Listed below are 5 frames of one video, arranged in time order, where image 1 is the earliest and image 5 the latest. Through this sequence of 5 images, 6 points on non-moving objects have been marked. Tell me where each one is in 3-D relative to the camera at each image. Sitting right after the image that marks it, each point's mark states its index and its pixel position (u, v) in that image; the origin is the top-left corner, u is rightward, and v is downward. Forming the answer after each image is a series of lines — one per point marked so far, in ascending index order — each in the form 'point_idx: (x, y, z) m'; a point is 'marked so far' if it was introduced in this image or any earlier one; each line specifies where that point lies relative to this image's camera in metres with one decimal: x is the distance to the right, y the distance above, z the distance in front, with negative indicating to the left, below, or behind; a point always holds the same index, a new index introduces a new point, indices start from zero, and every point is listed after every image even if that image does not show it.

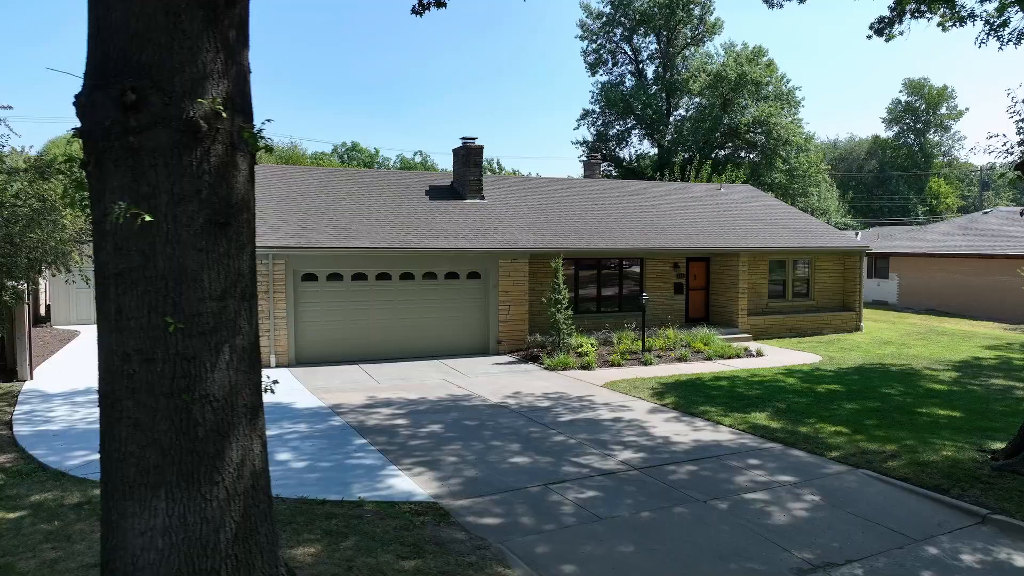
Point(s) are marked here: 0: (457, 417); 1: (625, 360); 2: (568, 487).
0: (-0.7, -1.7, +8.8) m
1: (+2.2, -1.4, +13.3) m
2: (+0.5, -1.8, +6.2) m
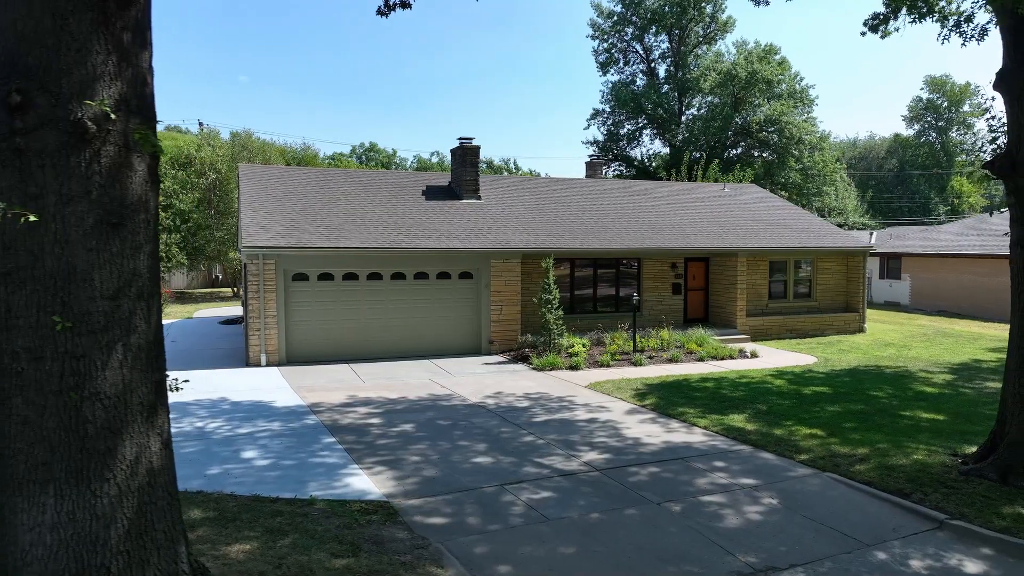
0: (-1.1, -1.7, +8.8) m
1: (+2.0, -1.4, +13.3) m
2: (+0.1, -1.8, +6.2) m
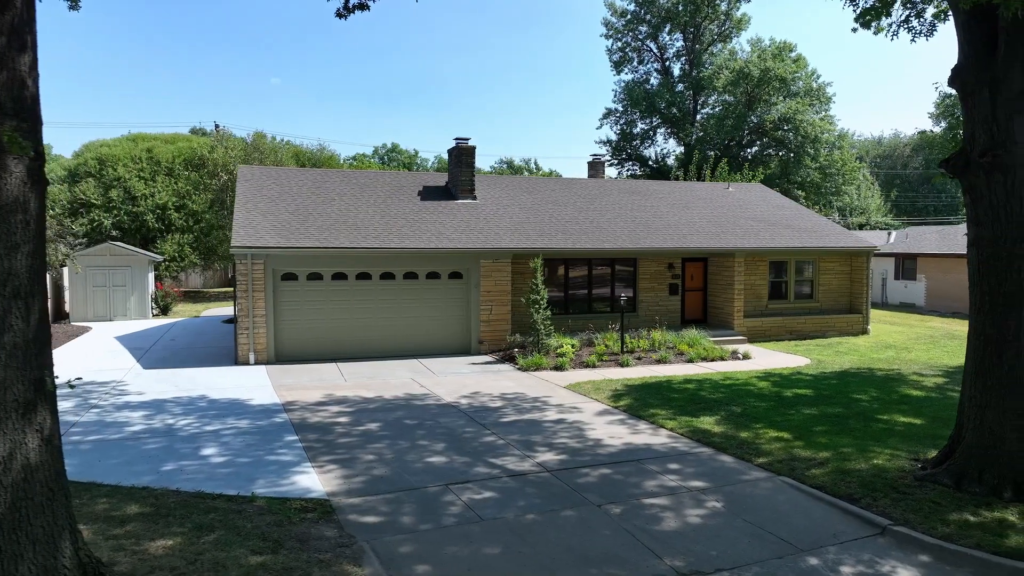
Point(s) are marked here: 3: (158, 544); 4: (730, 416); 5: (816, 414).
0: (-1.5, -1.7, +8.9) m
1: (+1.7, -1.4, +13.2) m
2: (-0.4, -1.8, +6.2) m
3: (-2.4, -1.8, +4.7) m
4: (+2.9, -1.7, +9.0) m
5: (+4.0, -1.7, +9.1) m
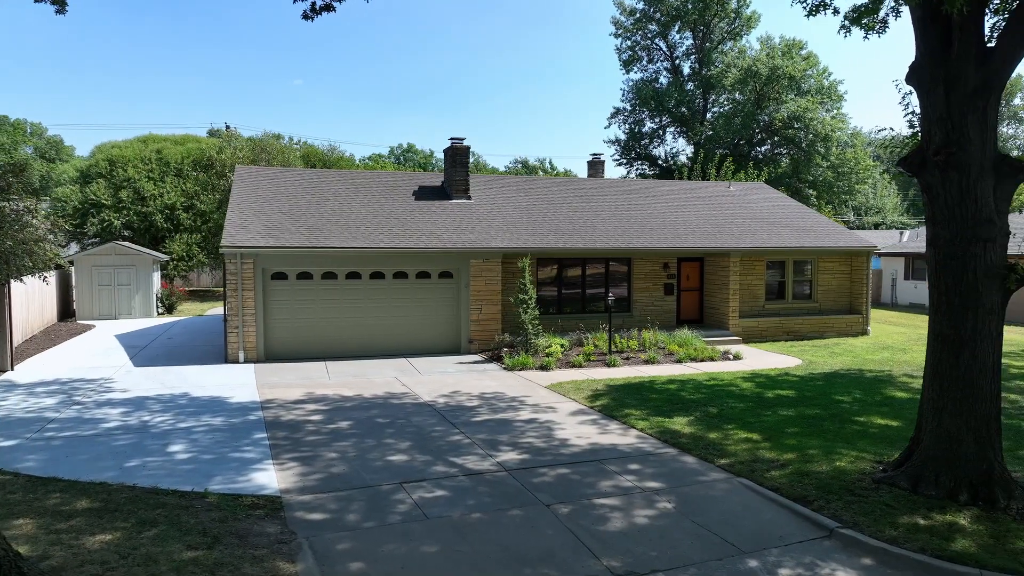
0: (-1.8, -1.7, +8.9) m
1: (+1.5, -1.4, +13.2) m
2: (-0.8, -1.8, +6.2) m
3: (-2.9, -1.7, +4.8) m
4: (+2.5, -1.7, +8.9) m
5: (+3.7, -1.7, +9.0) m
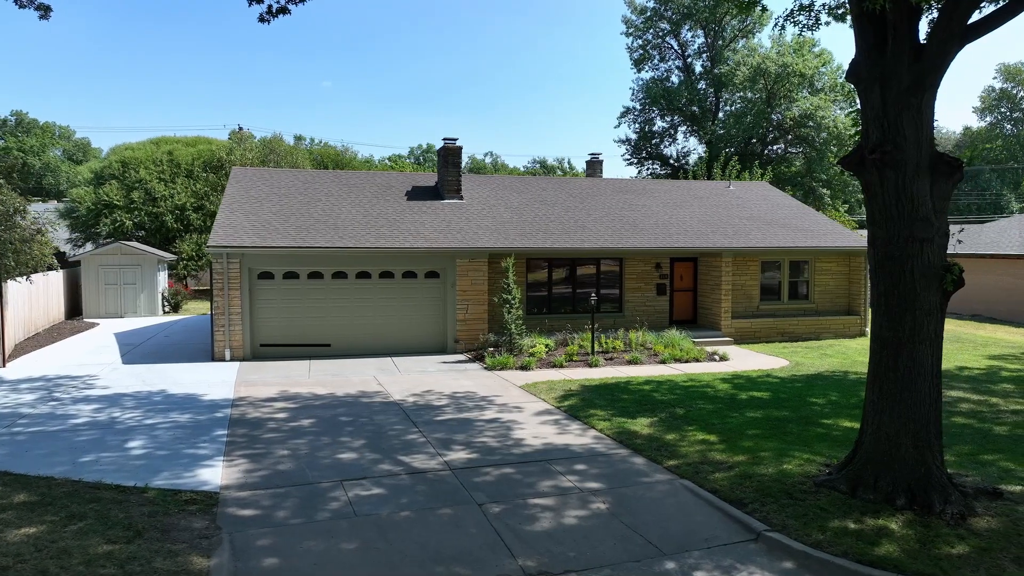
0: (-2.3, -1.6, +9.0) m
1: (+1.2, -1.4, +13.1) m
2: (-1.4, -1.8, +6.3) m
3: (-3.5, -1.7, +4.9) m
4: (+2.0, -1.7, +8.9) m
5: (+3.2, -1.7, +8.9) m
